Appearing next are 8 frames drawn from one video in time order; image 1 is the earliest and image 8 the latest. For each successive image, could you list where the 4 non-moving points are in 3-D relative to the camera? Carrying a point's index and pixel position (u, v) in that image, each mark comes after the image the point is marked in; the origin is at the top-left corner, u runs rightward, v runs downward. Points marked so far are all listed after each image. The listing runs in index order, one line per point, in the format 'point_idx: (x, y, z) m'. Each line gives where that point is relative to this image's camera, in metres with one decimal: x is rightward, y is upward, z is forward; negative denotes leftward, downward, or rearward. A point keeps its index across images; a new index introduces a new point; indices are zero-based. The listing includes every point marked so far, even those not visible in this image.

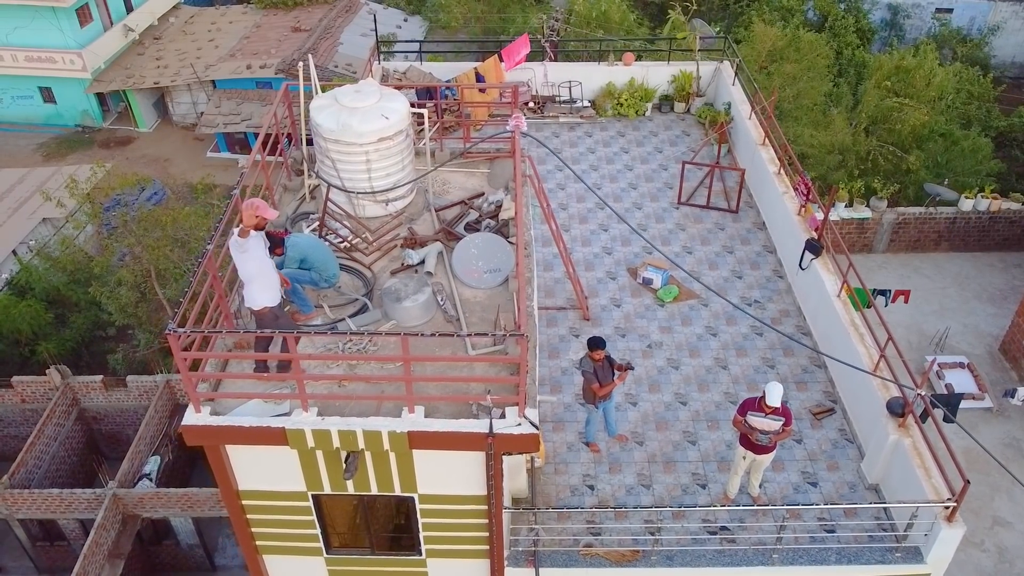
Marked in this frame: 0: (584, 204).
0: (+1.1, +1.2, +13.7) m
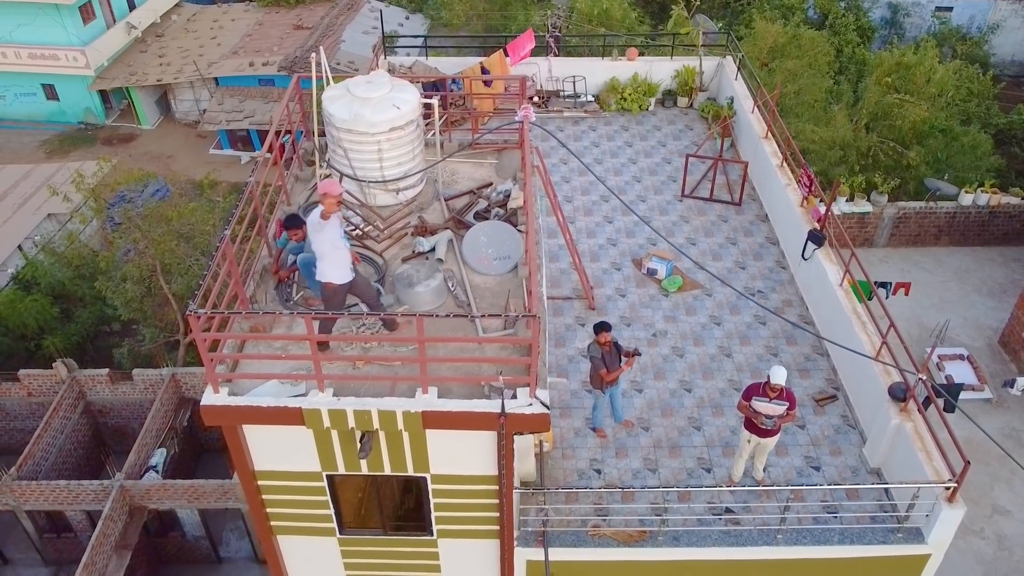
0: (+1.1, +1.4, +13.9) m
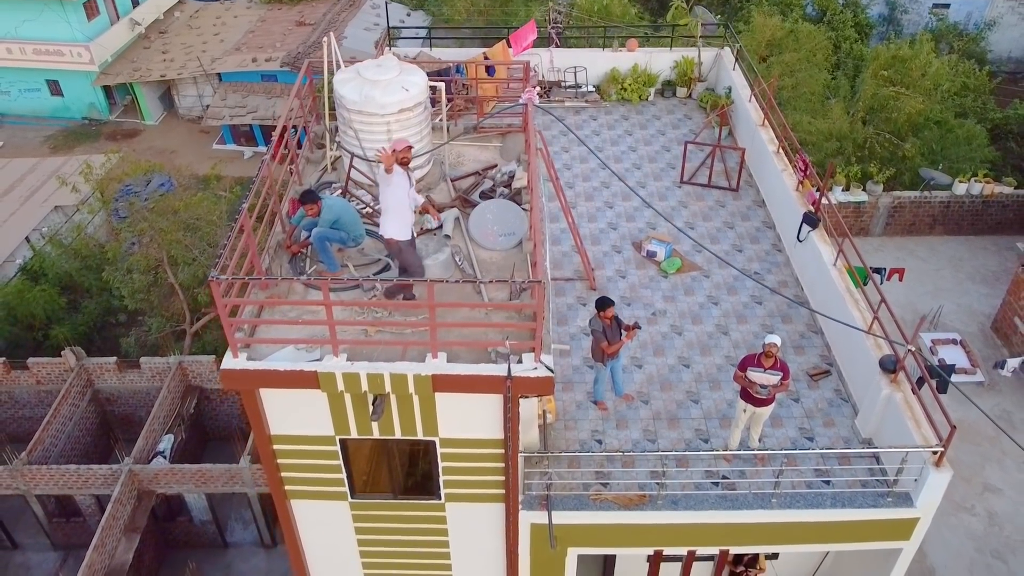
0: (+1.2, +1.6, +14.3) m
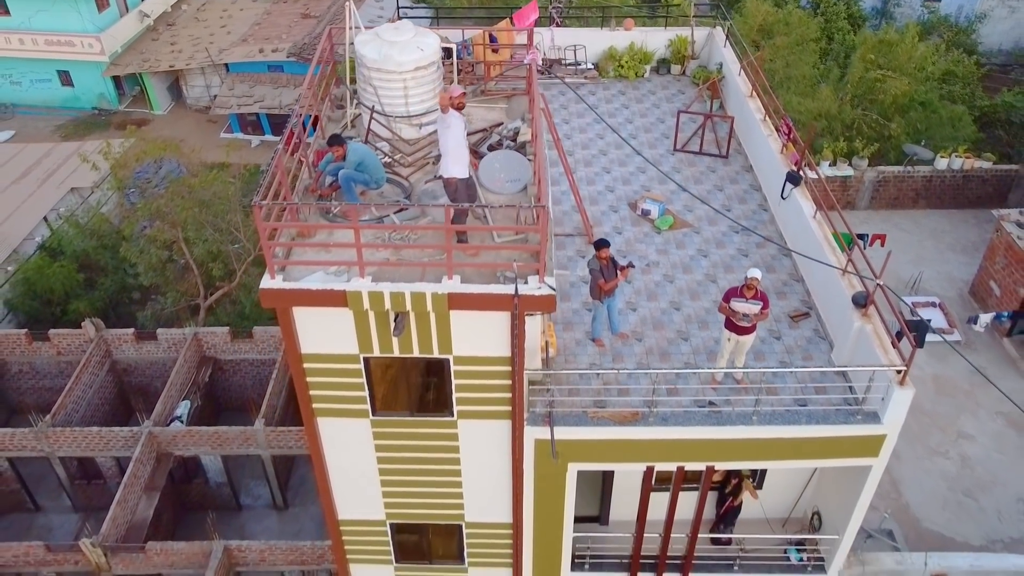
0: (+1.2, +2.2, +15.2) m
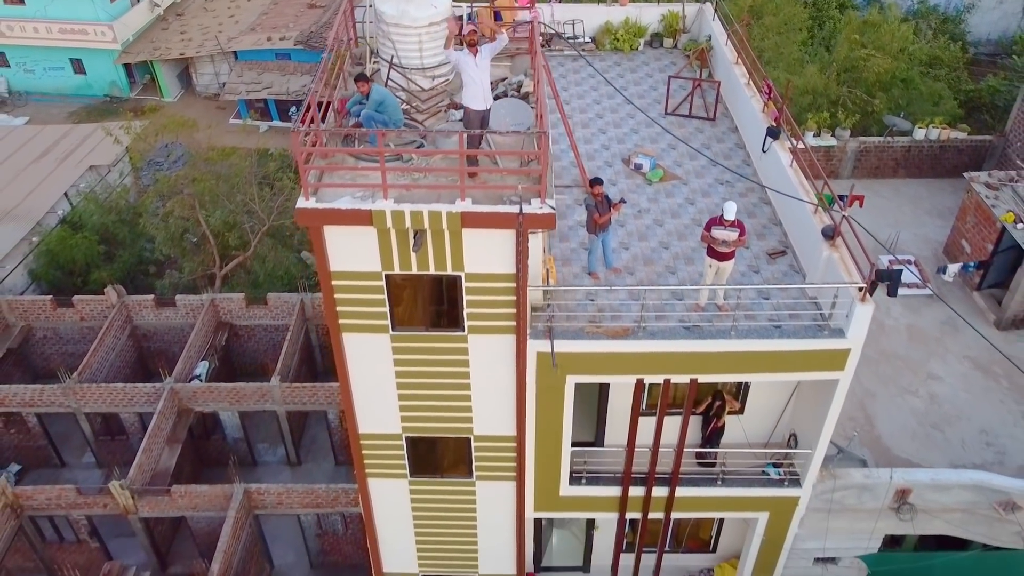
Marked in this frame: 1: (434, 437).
0: (+1.3, +3.0, +16.3) m
1: (-1.0, -1.9, +12.0) m
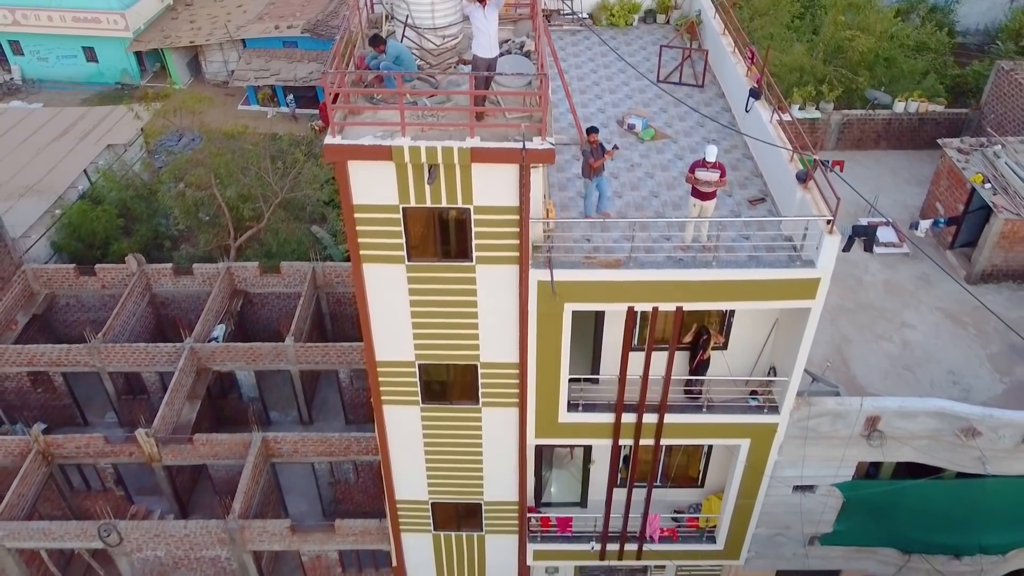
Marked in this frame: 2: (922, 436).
0: (+1.3, +3.9, +17.5) m
1: (-0.9, -1.1, +13.2) m
2: (+6.2, -2.2, +14.2) m
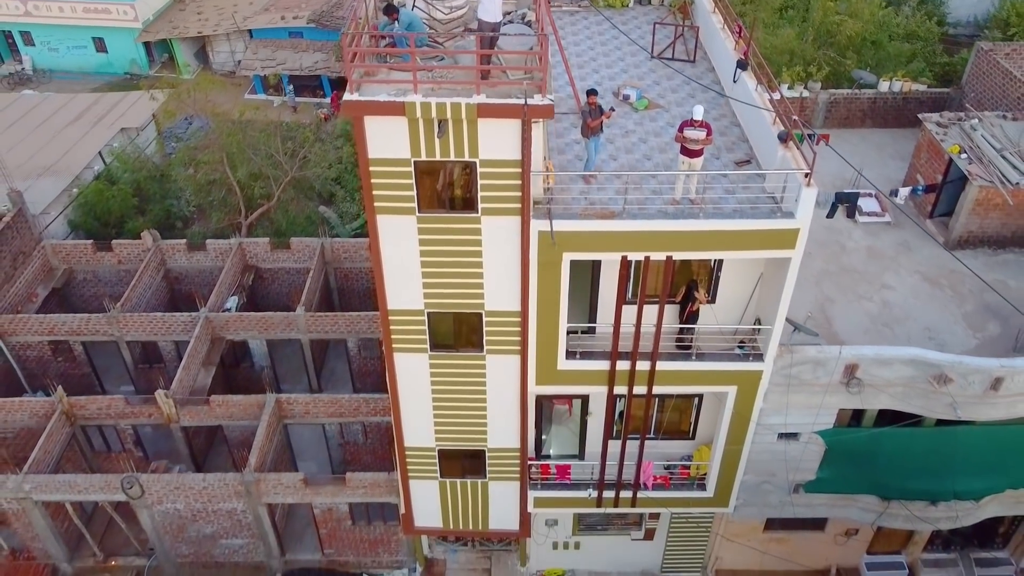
0: (+1.4, +4.6, +18.5) m
1: (-0.9, -0.4, +14.2) m
2: (+6.2, -1.5, +15.2) m
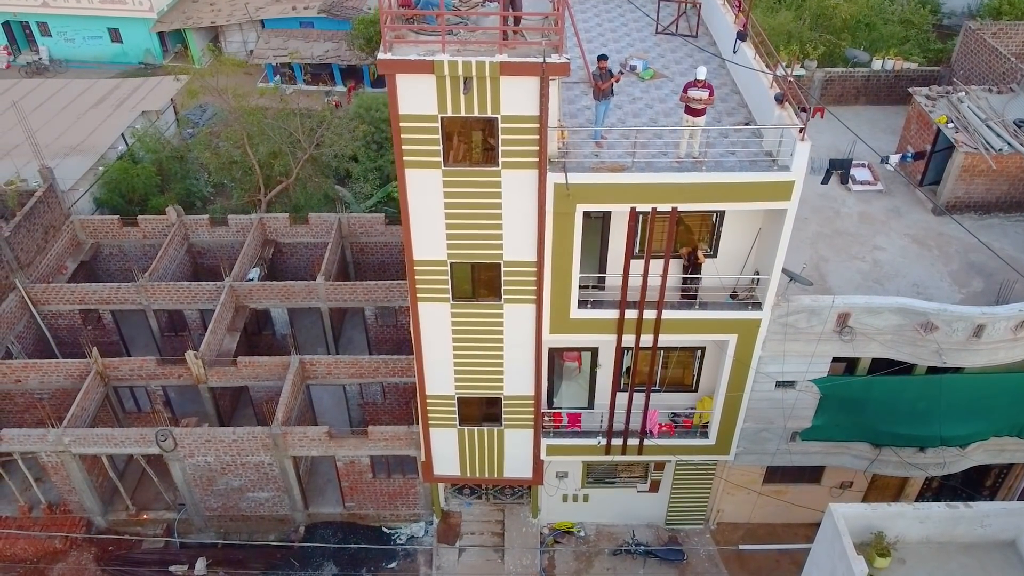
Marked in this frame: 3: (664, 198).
0: (+1.6, +5.4, +19.6) m
1: (-0.6, +0.4, +15.3) m
2: (+6.5, -0.8, +16.3) m
3: (+2.3, +1.4, +14.2) m
